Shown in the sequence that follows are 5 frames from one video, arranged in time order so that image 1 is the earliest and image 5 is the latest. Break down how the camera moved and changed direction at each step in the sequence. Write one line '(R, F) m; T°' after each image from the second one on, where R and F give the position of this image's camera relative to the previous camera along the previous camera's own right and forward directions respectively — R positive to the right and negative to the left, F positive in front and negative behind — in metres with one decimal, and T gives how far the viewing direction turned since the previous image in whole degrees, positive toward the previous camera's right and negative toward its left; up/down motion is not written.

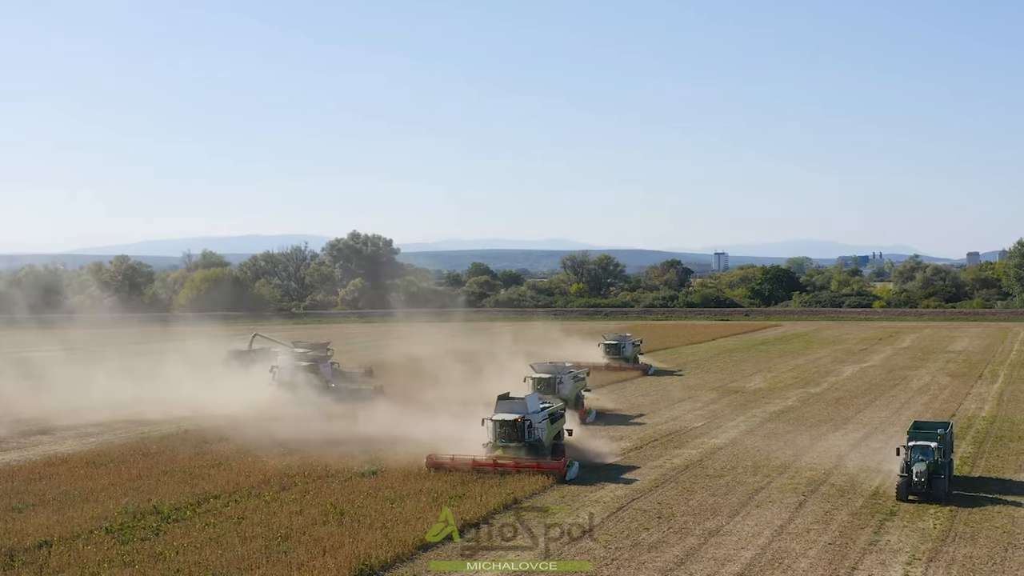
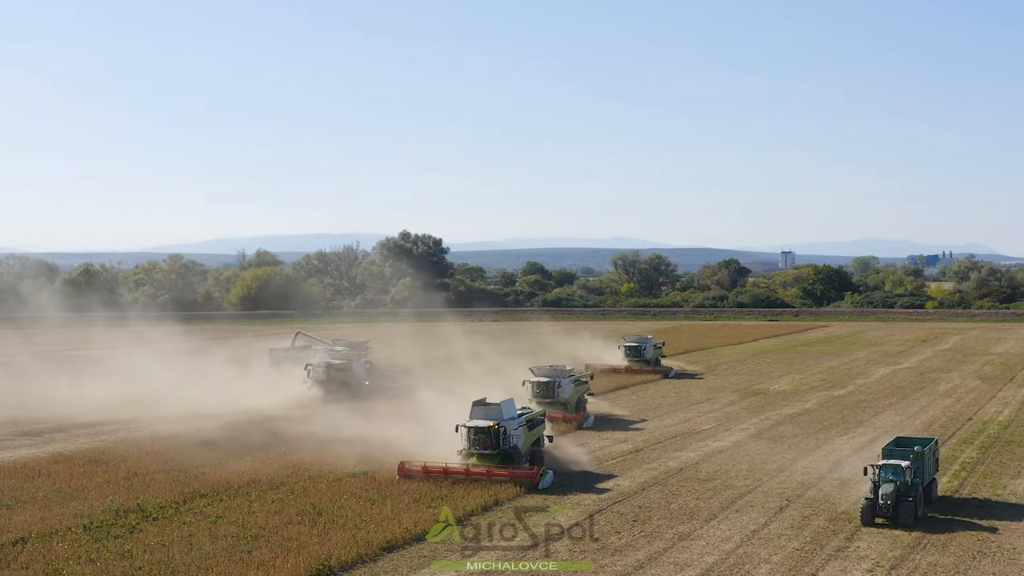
(+1.0, 0.0) m; -2°
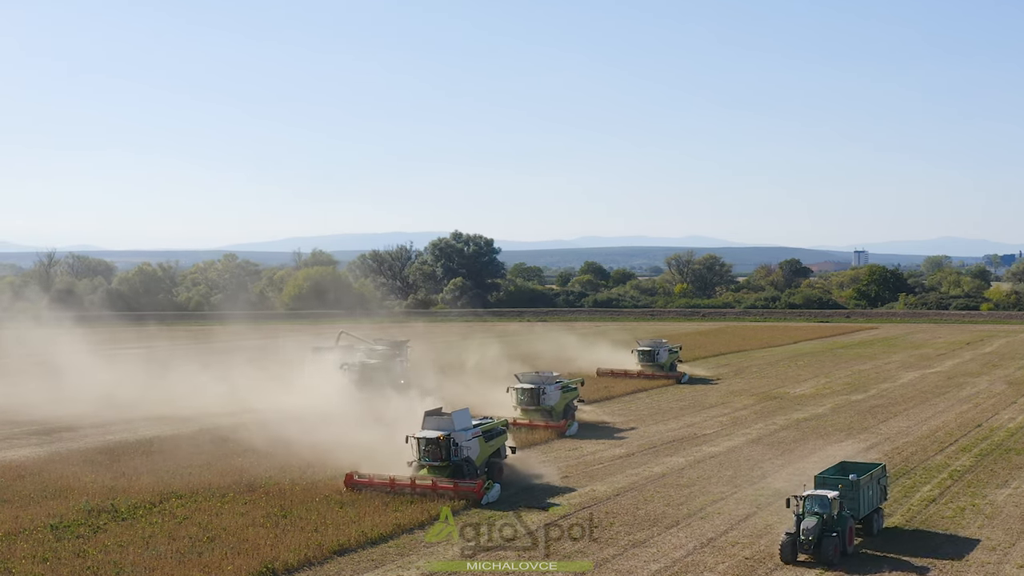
(+1.2, -0.1) m; -2°
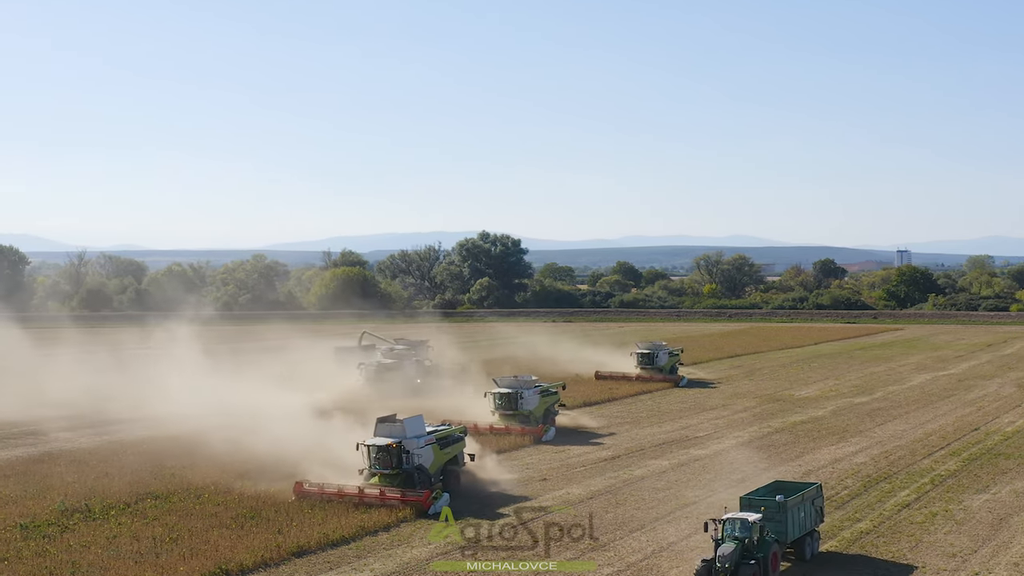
(+0.8, -0.1) m; -1°
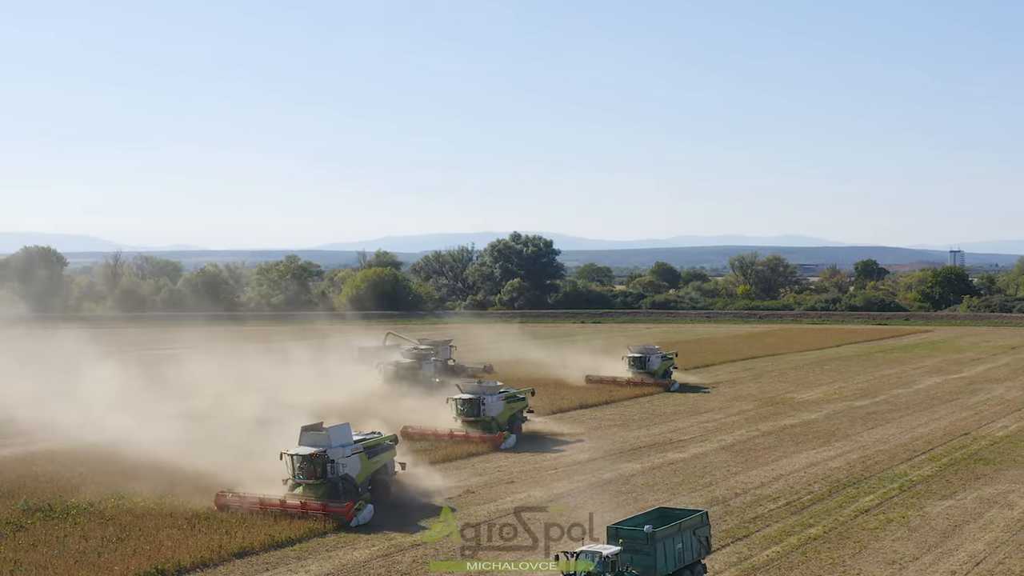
(+1.1, -0.1) m; -1°
